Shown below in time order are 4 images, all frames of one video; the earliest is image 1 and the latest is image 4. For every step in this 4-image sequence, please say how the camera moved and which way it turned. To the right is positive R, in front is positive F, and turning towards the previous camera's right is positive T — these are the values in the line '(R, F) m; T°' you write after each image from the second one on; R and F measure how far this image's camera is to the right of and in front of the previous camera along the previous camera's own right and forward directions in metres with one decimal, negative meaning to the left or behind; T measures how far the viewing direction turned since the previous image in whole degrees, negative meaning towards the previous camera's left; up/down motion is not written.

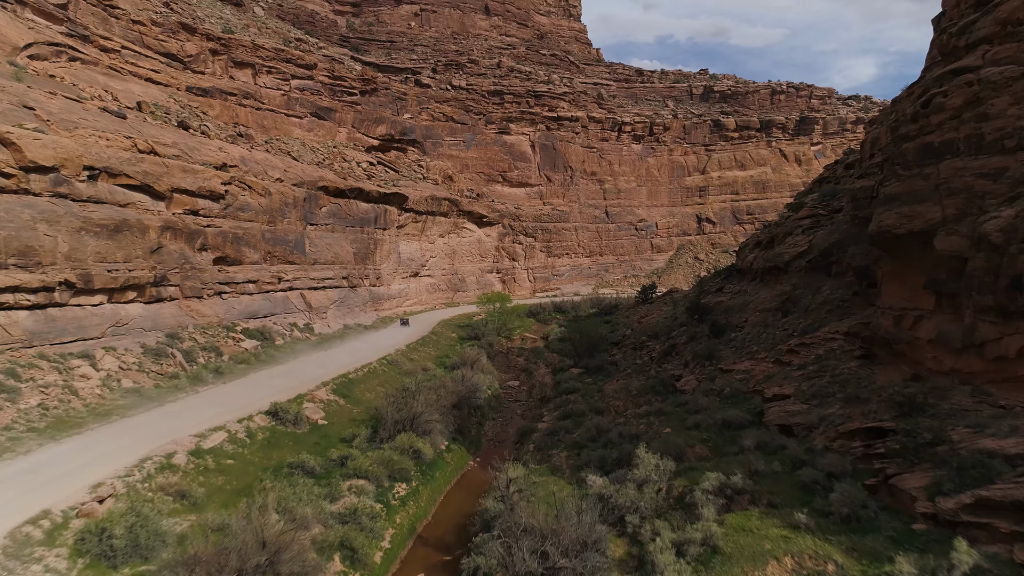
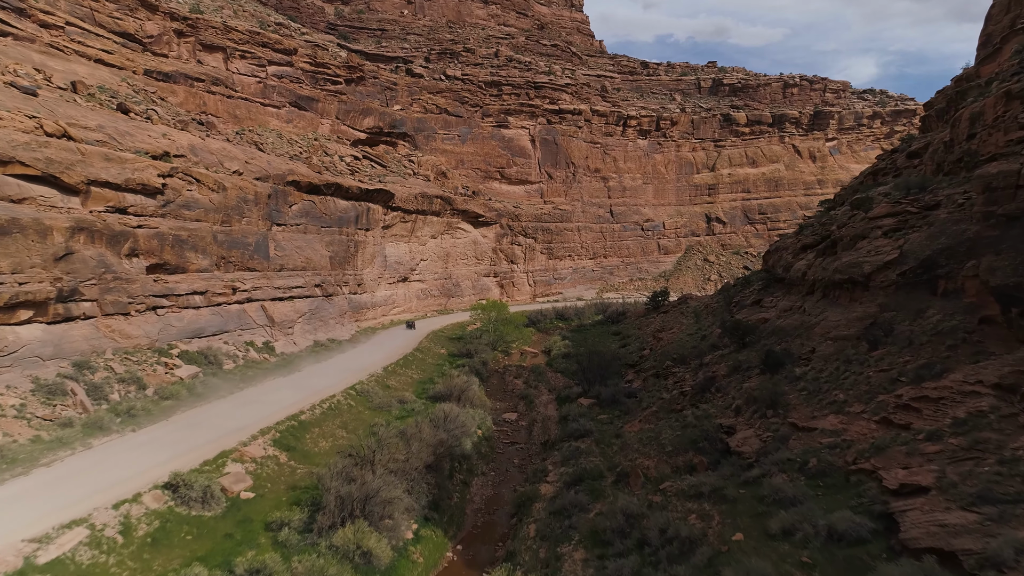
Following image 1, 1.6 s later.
(+0.1, +2.6) m; 0°
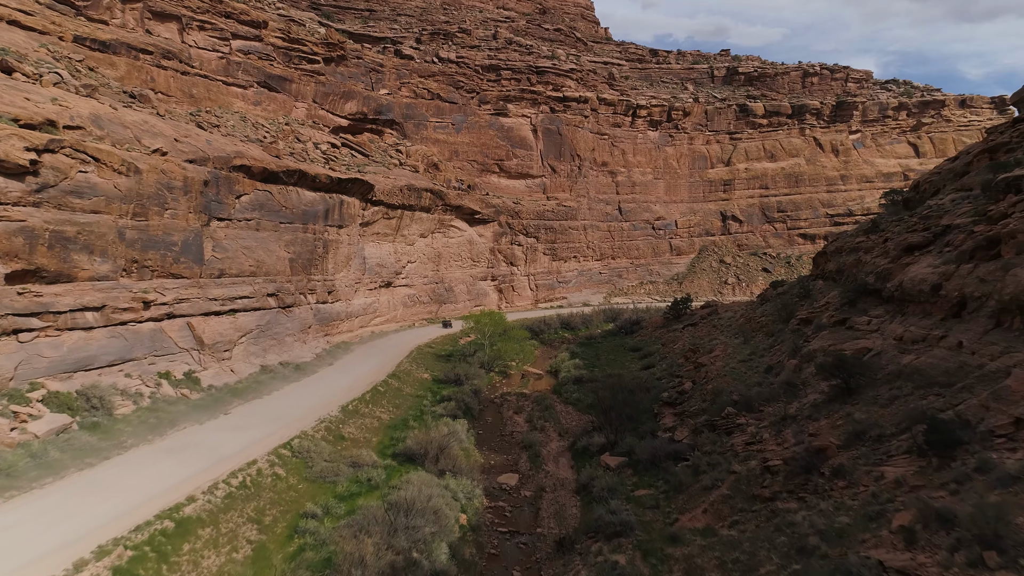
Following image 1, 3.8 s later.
(0.0, +3.5) m; 0°
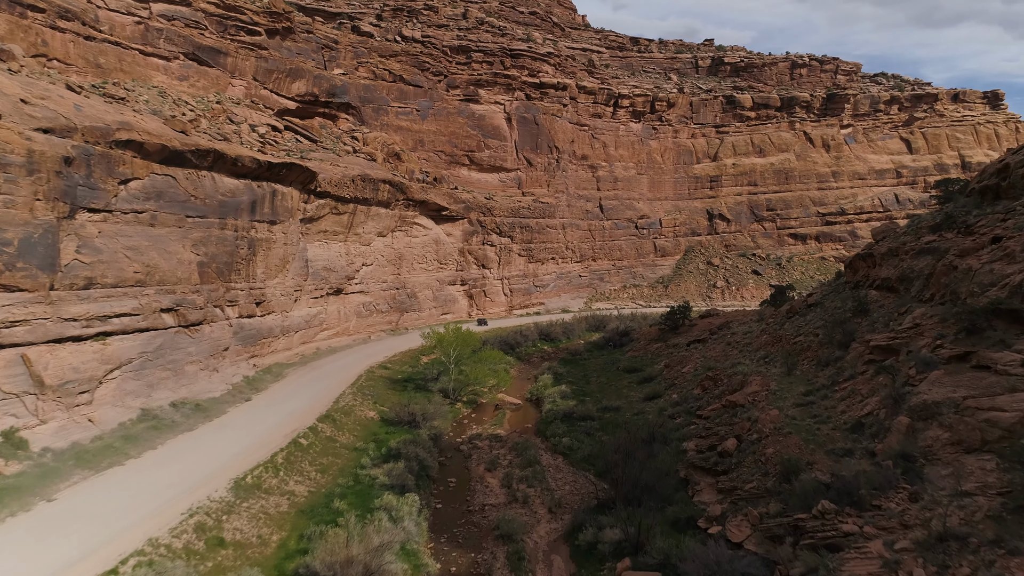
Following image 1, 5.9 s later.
(0.0, +3.3) m; +2°
